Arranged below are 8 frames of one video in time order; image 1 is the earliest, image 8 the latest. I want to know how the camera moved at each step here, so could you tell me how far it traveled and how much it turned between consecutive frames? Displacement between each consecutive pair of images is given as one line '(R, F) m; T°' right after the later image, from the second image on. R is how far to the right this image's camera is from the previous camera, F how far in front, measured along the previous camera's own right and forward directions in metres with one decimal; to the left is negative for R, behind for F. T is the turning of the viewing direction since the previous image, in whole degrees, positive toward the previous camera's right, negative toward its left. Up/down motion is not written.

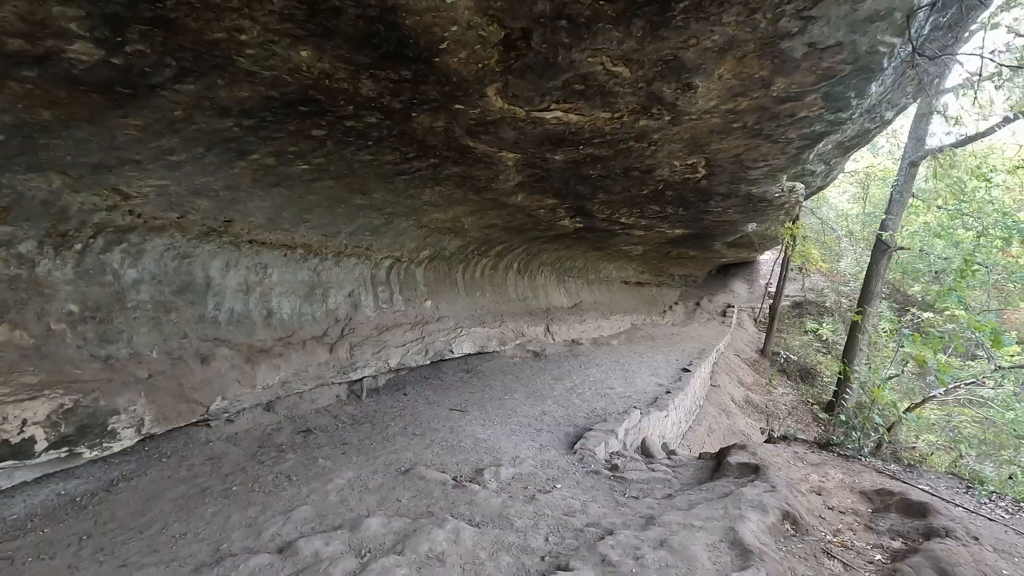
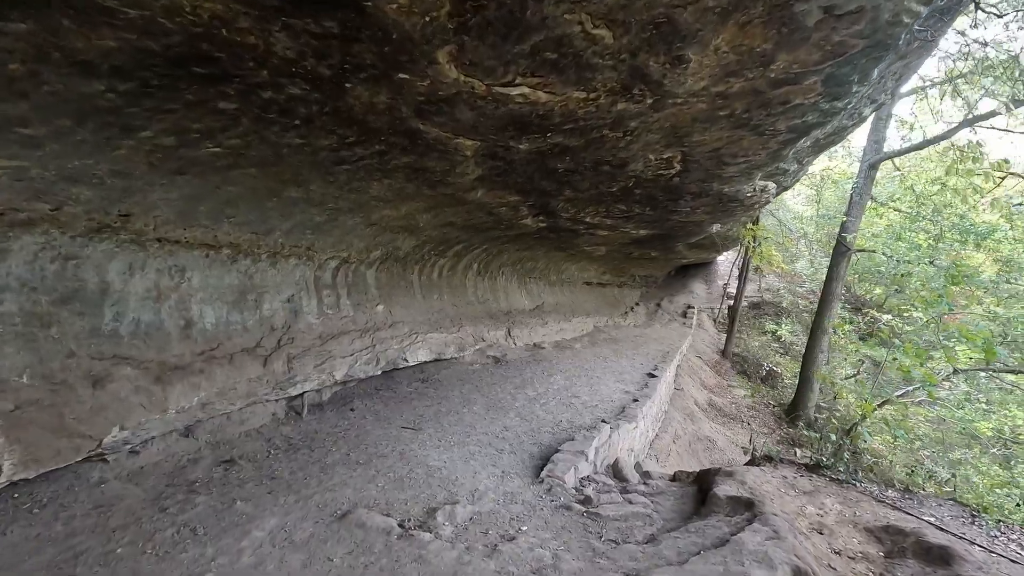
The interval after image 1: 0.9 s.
(0.0, +0.4) m; +4°
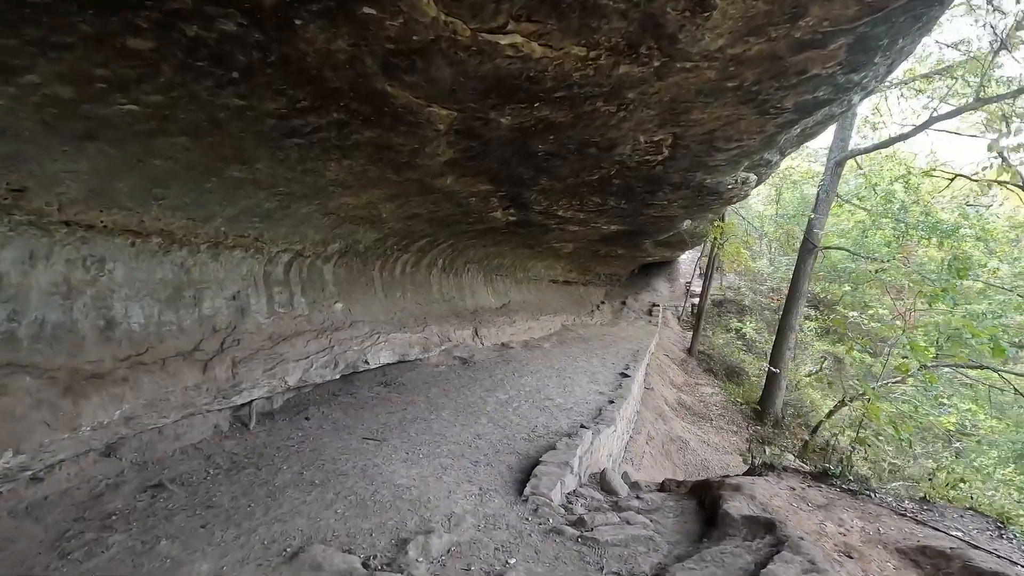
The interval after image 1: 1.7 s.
(-0.1, +0.3) m; +4°
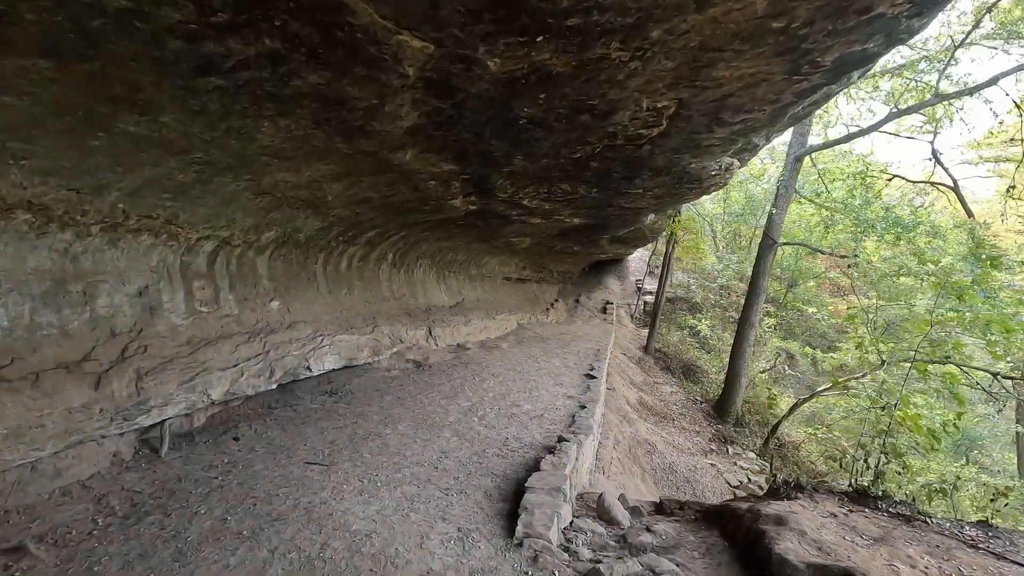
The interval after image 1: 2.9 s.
(-0.2, +0.5) m; +6°
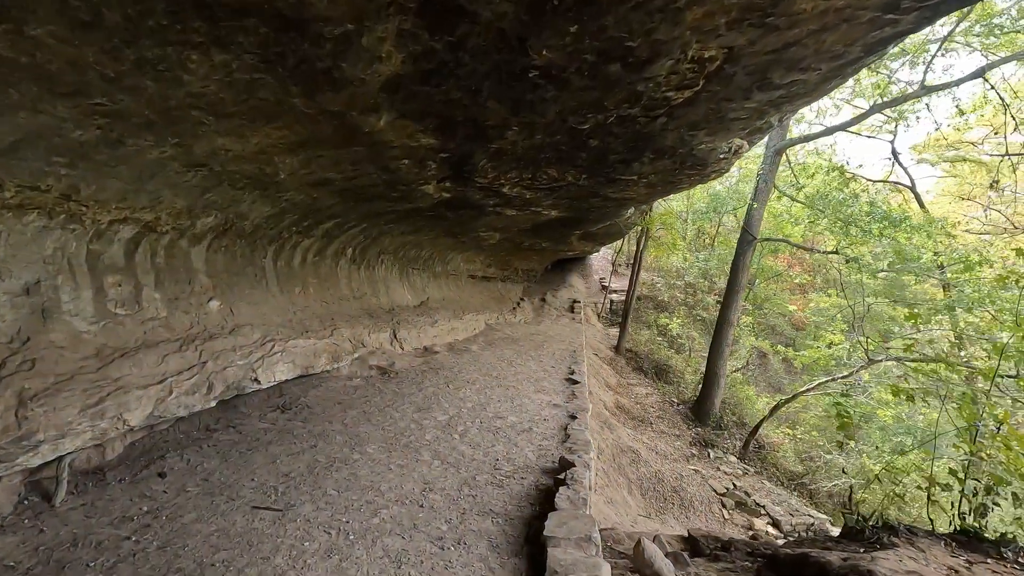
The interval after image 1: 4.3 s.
(-0.2, +0.5) m; +5°
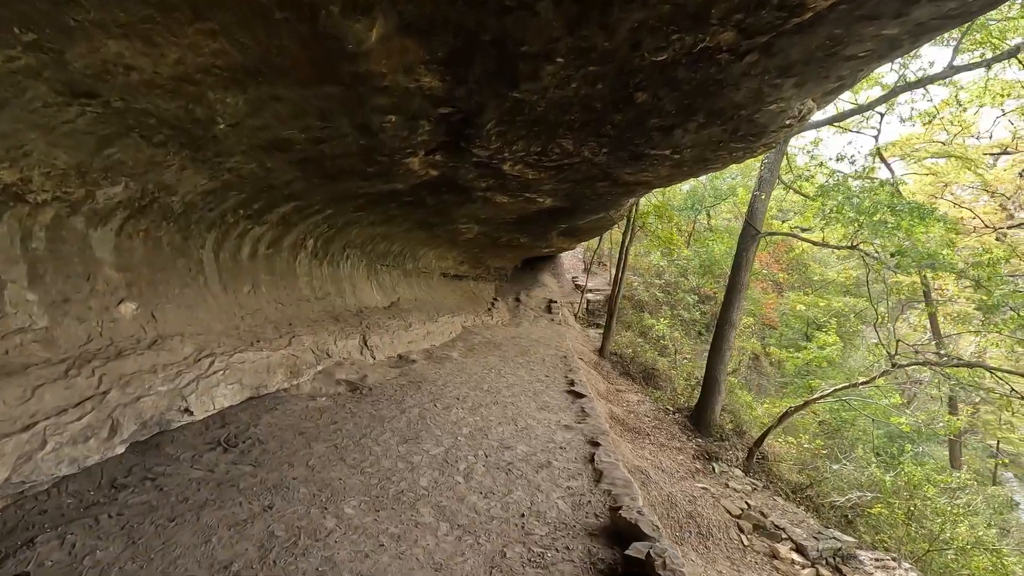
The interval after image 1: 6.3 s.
(-0.3, +0.8) m; +4°
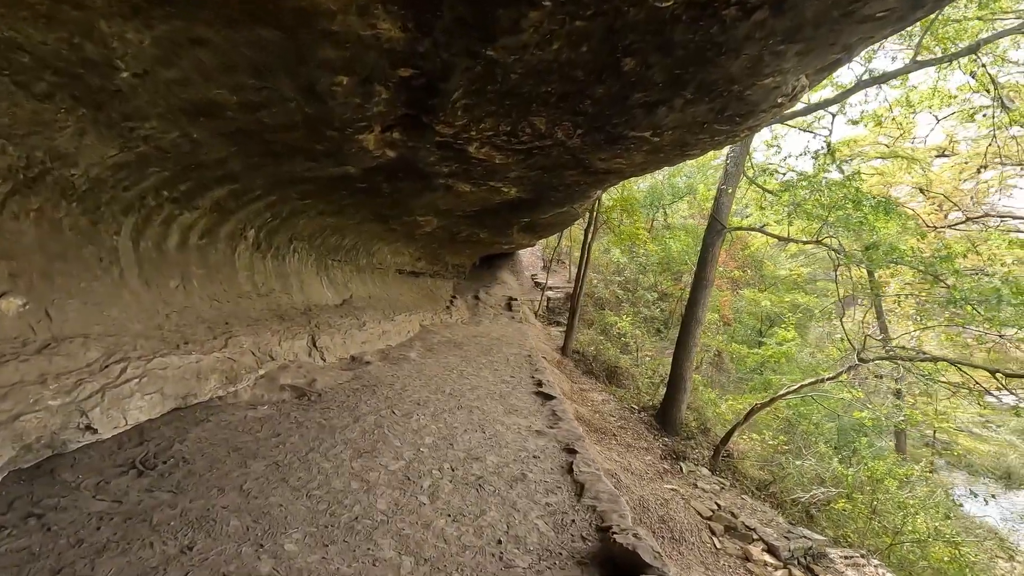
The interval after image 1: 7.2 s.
(-0.1, +0.3) m; +5°
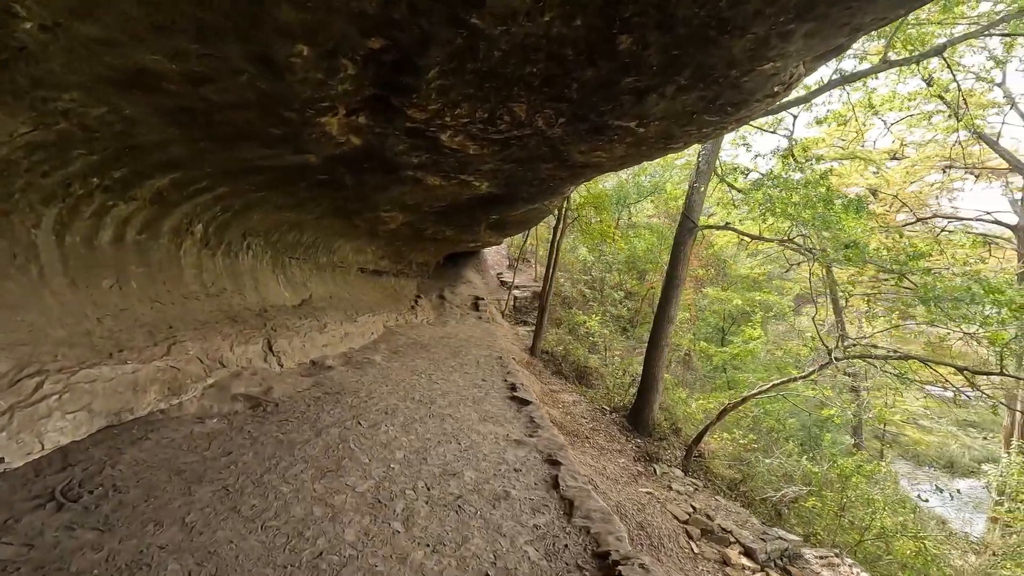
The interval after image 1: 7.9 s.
(-0.1, +0.2) m; +4°
